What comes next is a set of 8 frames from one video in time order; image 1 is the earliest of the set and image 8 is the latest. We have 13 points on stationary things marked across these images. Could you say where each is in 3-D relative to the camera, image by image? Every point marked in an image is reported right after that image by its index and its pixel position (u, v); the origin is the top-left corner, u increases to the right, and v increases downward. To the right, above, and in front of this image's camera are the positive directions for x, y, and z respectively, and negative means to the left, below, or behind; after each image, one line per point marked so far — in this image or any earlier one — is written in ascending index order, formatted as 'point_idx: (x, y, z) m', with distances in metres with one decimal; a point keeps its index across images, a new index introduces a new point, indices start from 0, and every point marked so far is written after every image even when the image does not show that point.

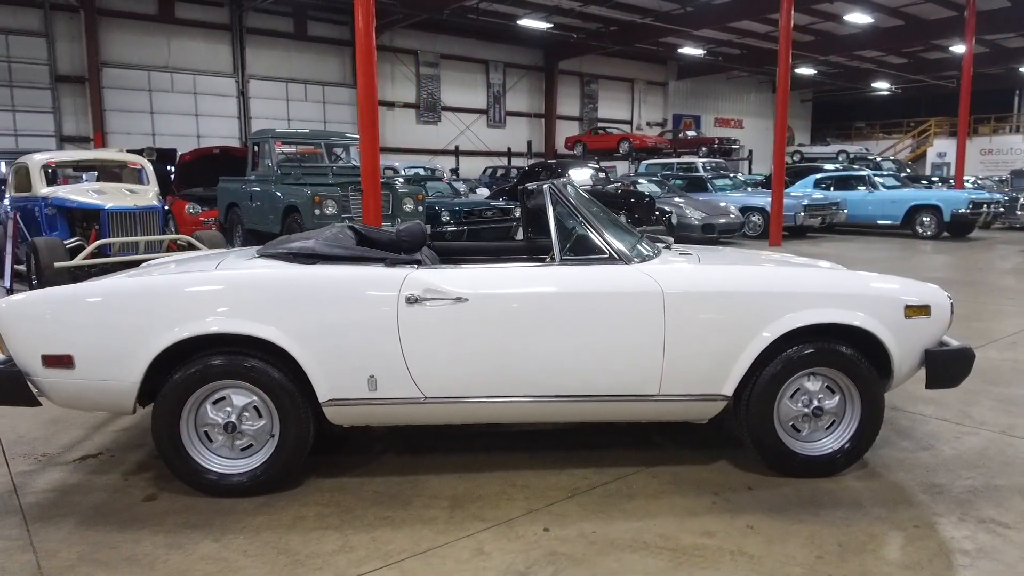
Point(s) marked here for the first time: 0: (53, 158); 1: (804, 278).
0: (-6.2, +1.7, +9.9) m
1: (+1.4, +0.1, +3.5) m
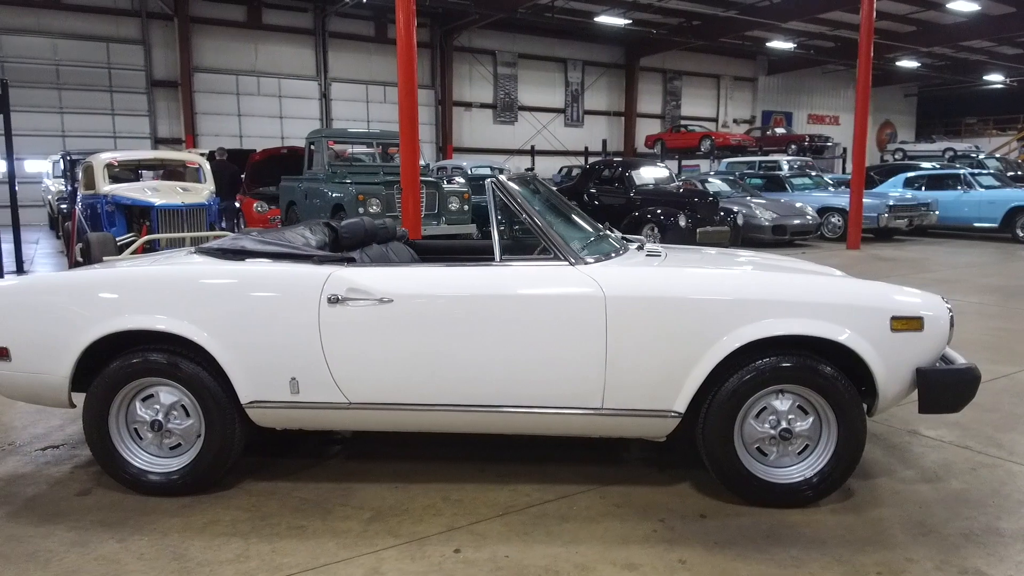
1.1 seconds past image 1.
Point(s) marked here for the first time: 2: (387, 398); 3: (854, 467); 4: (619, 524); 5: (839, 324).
0: (-5.6, +1.8, +10.4) m
1: (+1.1, 0.0, +3.1) m
2: (-0.5, -0.5, +3.1) m
3: (+1.4, -0.8, +3.1) m
4: (+0.4, -1.0, +3.0) m
5: (+1.3, -0.2, +3.0) m
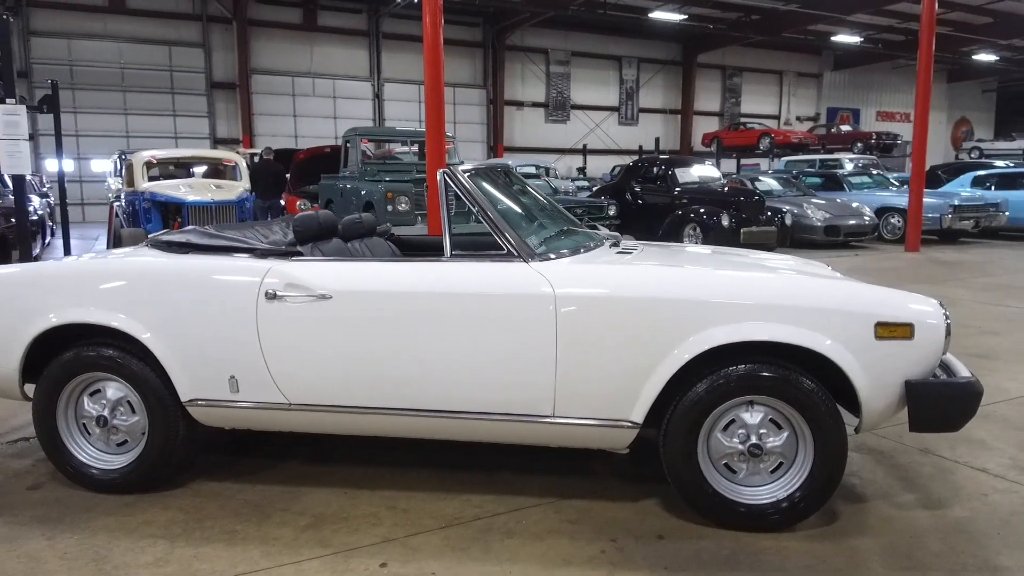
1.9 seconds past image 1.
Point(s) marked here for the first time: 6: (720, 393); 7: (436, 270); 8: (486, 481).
0: (-5.2, +1.9, +10.7) m
1: (+0.9, 0.0, +2.8) m
2: (-0.8, -0.5, +3.0) m
3: (+1.2, -0.8, +2.8) m
4: (+0.2, -1.0, +2.8) m
5: (+1.1, -0.2, +2.7) m
6: (+0.8, -0.4, +2.8) m
7: (-0.3, +0.1, +3.0) m
8: (-0.1, -0.9, +3.4) m
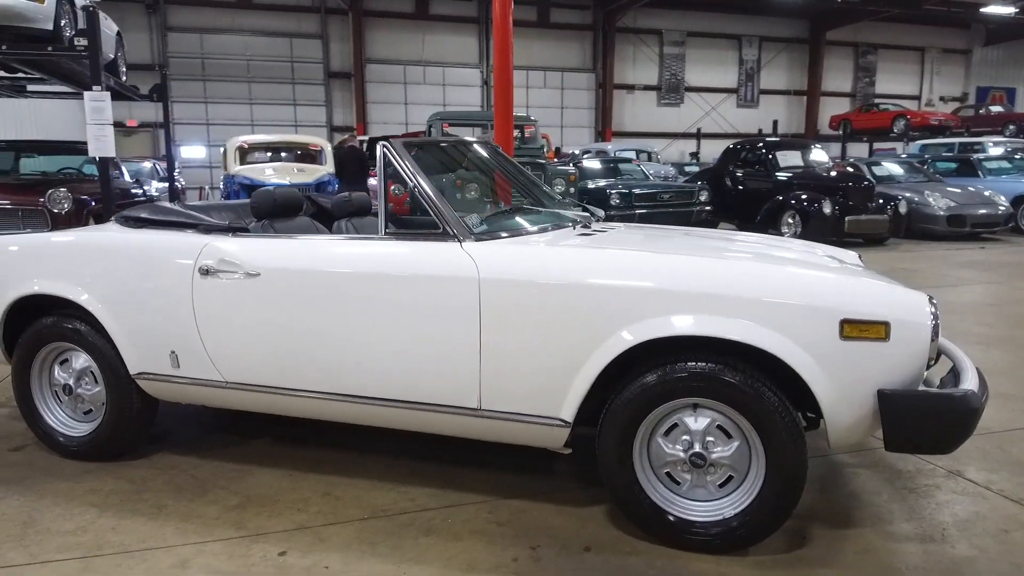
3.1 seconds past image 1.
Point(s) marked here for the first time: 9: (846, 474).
0: (-4.0, +2.2, +11.2) m
1: (+0.6, +0.1, +2.5) m
2: (-1.0, -0.4, +2.9) m
3: (+0.9, -0.7, +2.4) m
4: (-0.1, -0.9, +2.6) m
5: (+0.8, -0.1, +2.4) m
6: (+0.5, -0.4, +2.5) m
7: (-0.6, +0.2, +2.8) m
8: (-0.3, -0.8, +3.2) m
9: (+1.4, -0.8, +3.2) m
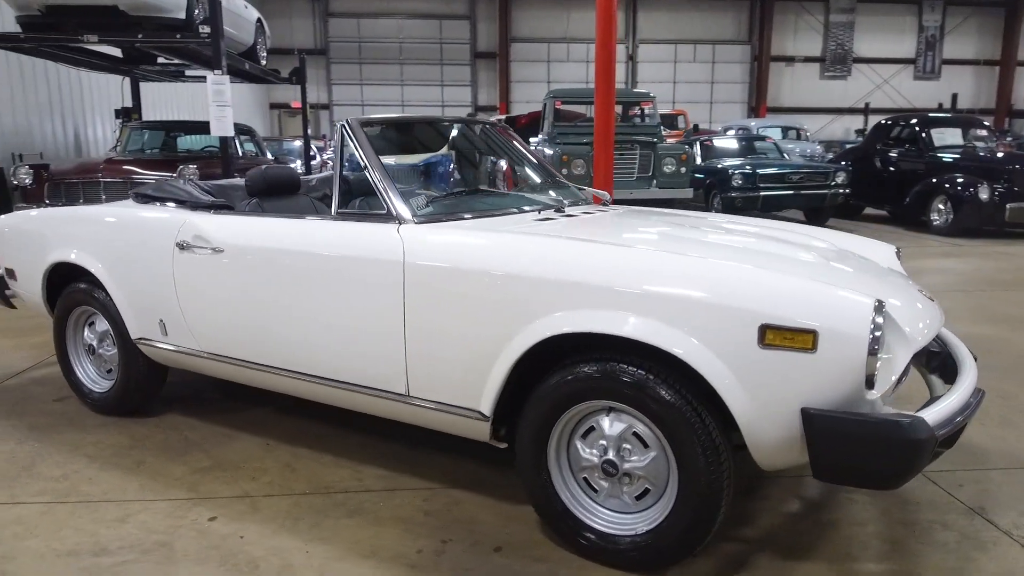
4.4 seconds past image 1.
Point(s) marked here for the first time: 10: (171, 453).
0: (-2.3, +2.6, +11.7) m
1: (+0.3, +0.1, +2.3) m
2: (-1.2, -0.3, +3.1) m
3: (+0.6, -0.7, +2.2) m
4: (-0.4, -0.8, +2.5) m
5: (+0.5, -0.1, +2.1) m
6: (+0.2, -0.3, +2.3) m
7: (-0.7, +0.2, +2.8) m
8: (-0.5, -0.7, +3.2) m
9: (+1.2, -0.8, +2.8) m
10: (-1.5, -0.7, +3.2) m
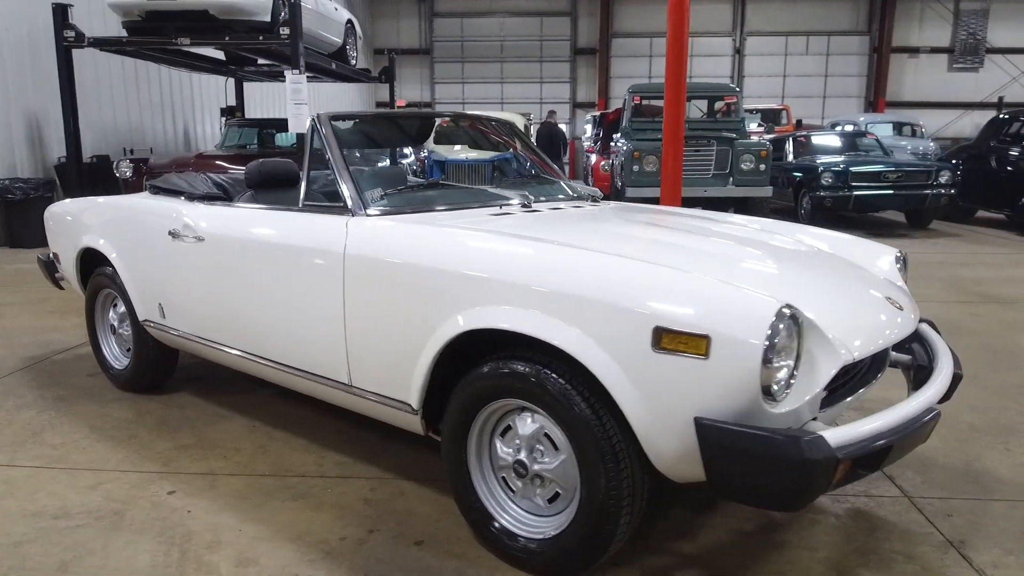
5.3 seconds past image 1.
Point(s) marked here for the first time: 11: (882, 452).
0: (-1.0, +2.7, +11.9) m
1: (+0.1, +0.1, +2.2) m
2: (-1.3, -0.2, +3.2) m
3: (+0.2, -0.7, +2.1) m
4: (-0.6, -0.8, +2.6) m
5: (+0.2, -0.1, +2.0) m
6: (-0.1, -0.3, +2.3) m
7: (-0.9, +0.3, +2.9) m
8: (-0.6, -0.7, +3.2) m
9: (+1.0, -0.8, +2.6) m
10: (-1.6, -0.6, +3.4) m
11: (+1.0, -0.4, +1.9) m
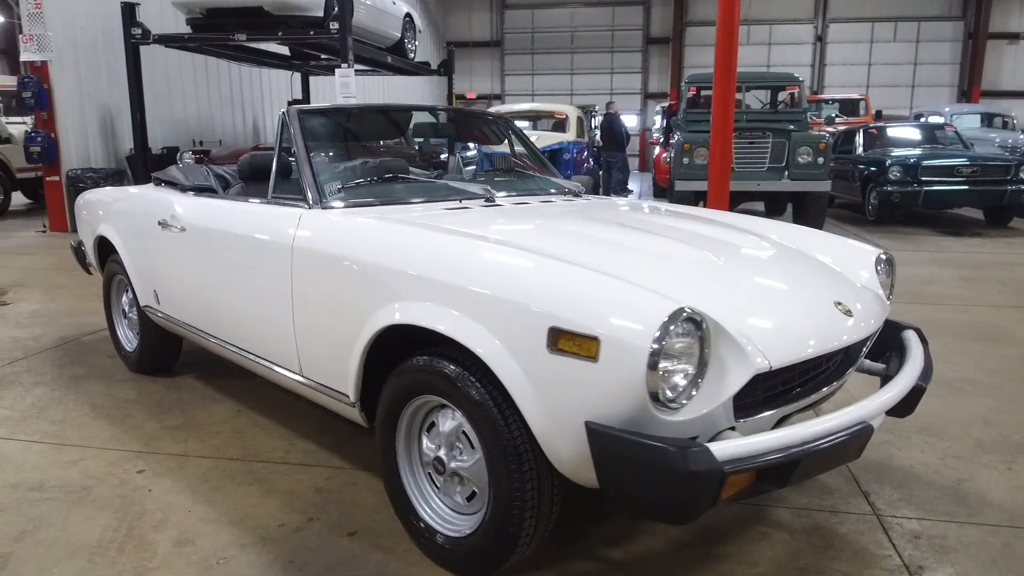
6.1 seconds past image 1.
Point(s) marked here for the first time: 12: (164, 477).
0: (-0.1, +2.9, +11.9) m
1: (-0.2, +0.1, +2.2) m
2: (-1.4, -0.2, +3.3) m
3: (0.0, -0.7, +2.0) m
4: (-0.9, -0.8, +2.6) m
5: (-0.1, -0.1, +2.0) m
6: (-0.3, -0.3, +2.3) m
7: (-1.0, +0.3, +3.0) m
8: (-0.7, -0.6, +3.3) m
9: (+0.8, -0.8, +2.5) m
10: (-1.7, -0.6, +3.6) m
11: (+0.7, -0.4, +1.8) m
12: (-1.3, -0.7, +2.9) m
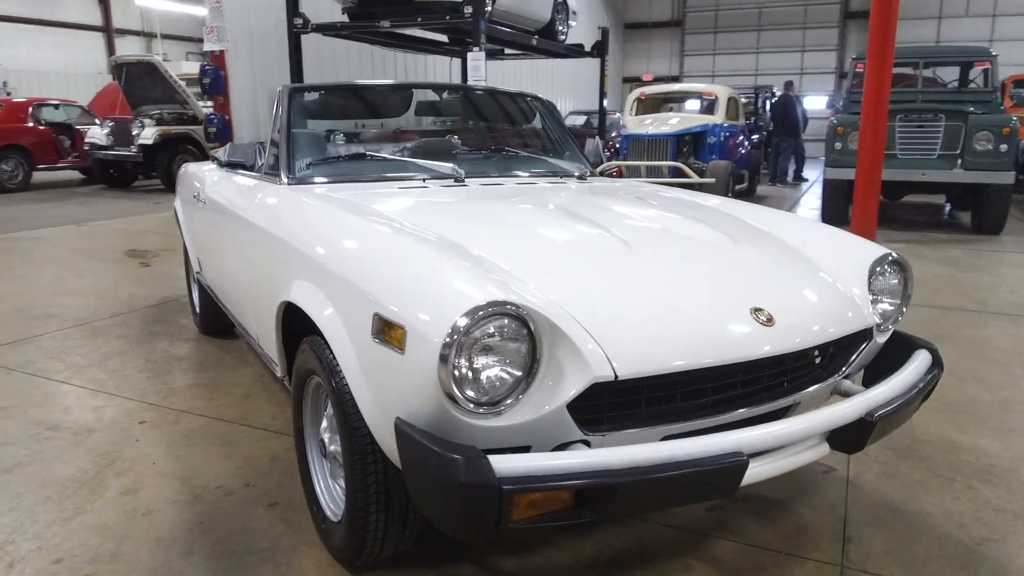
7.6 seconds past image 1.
0: (+2.1, +3.0, +11.4) m
1: (-0.5, +0.2, +2.1) m
2: (-1.4, 0.0, +3.6) m
3: (-0.4, -0.7, +2.0) m
4: (-1.1, -0.7, +2.8) m
5: (-0.4, -0.1, +1.9) m
6: (-0.6, -0.2, +2.2) m
7: (-1.1, +0.4, +3.1) m
8: (-0.8, -0.5, +3.4) m
9: (+0.5, -0.8, +2.2) m
10: (-1.6, -0.4, +3.9) m
11: (+0.2, -0.4, +1.6) m
12: (-1.5, -0.6, +3.1) m
